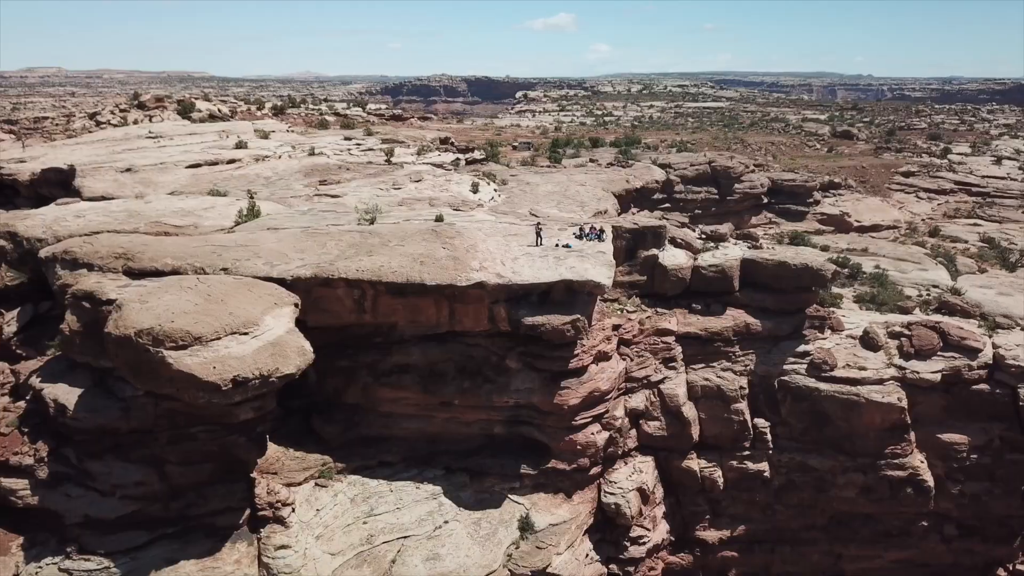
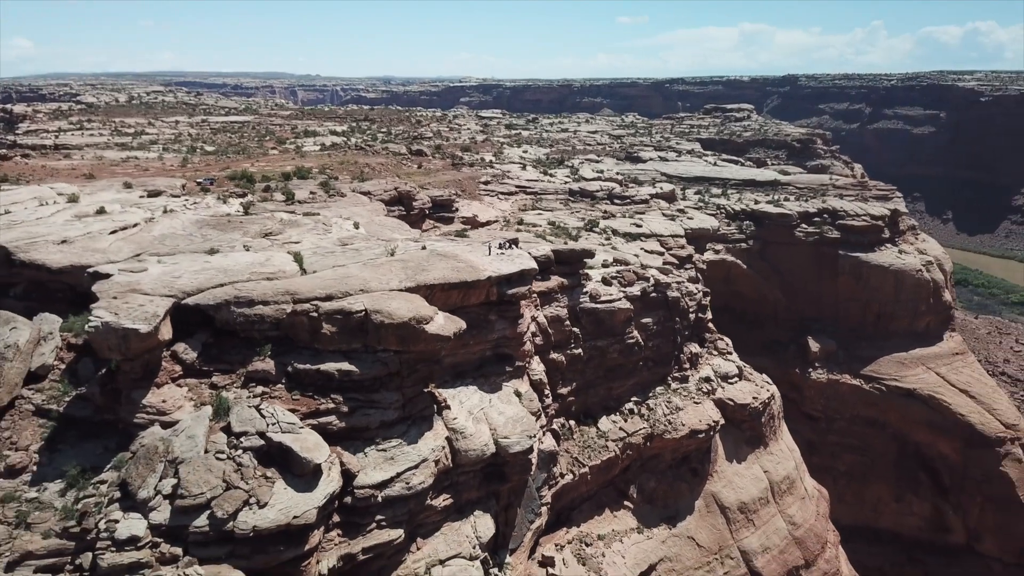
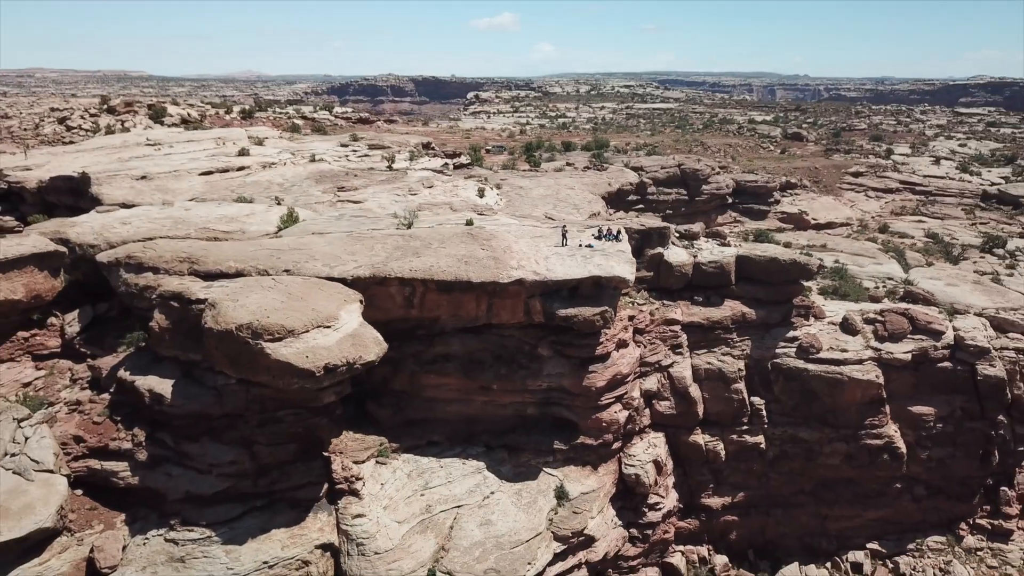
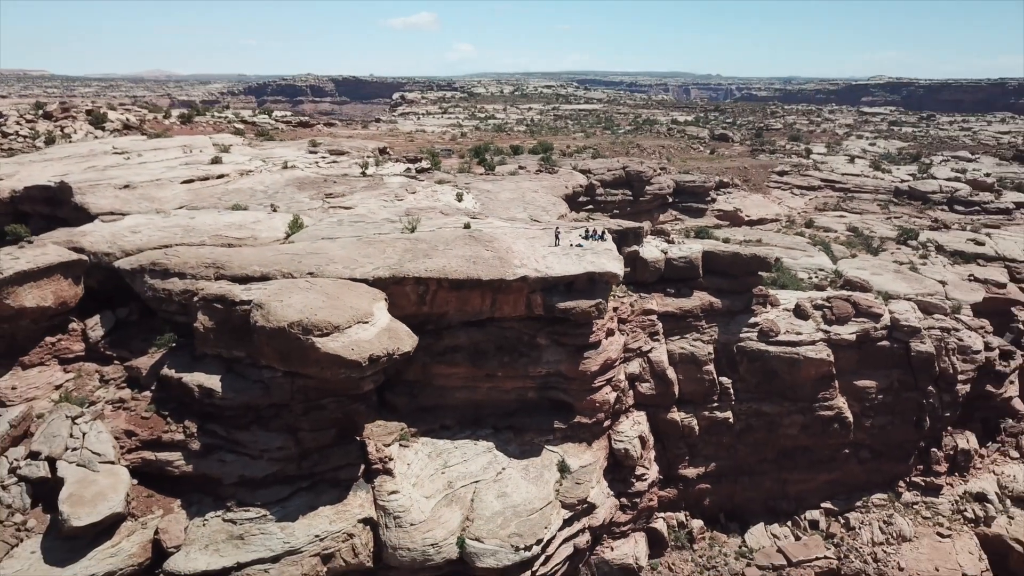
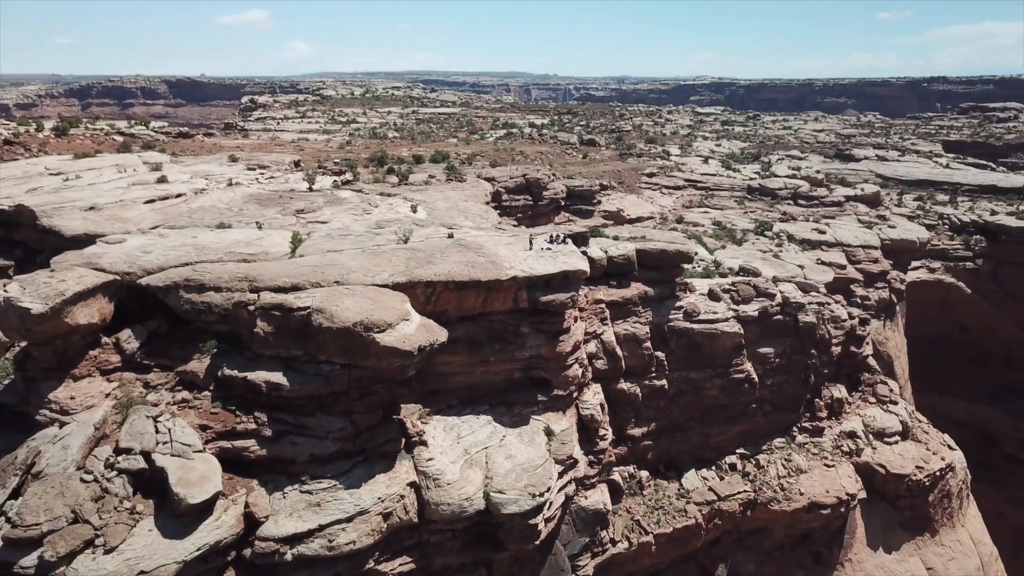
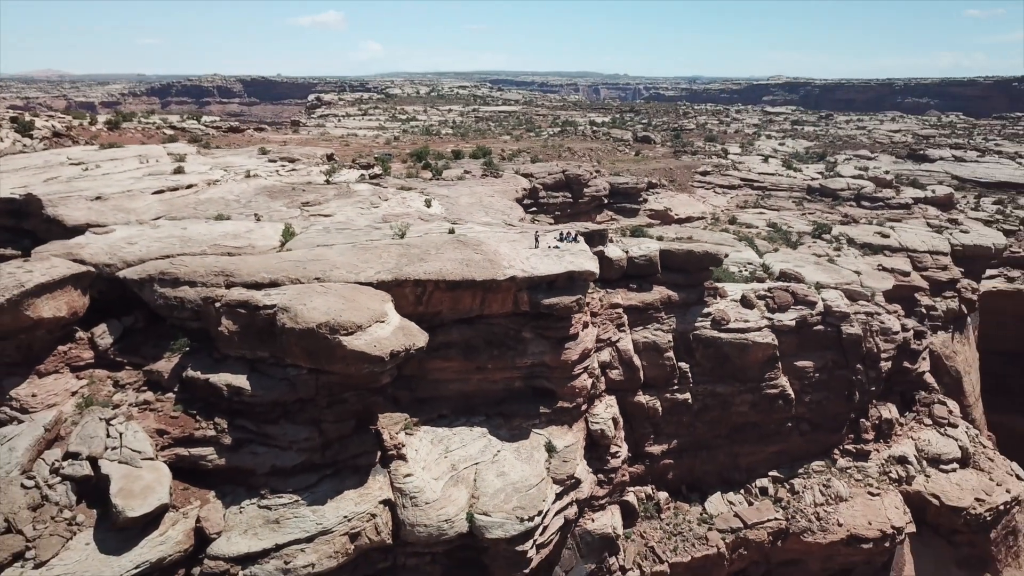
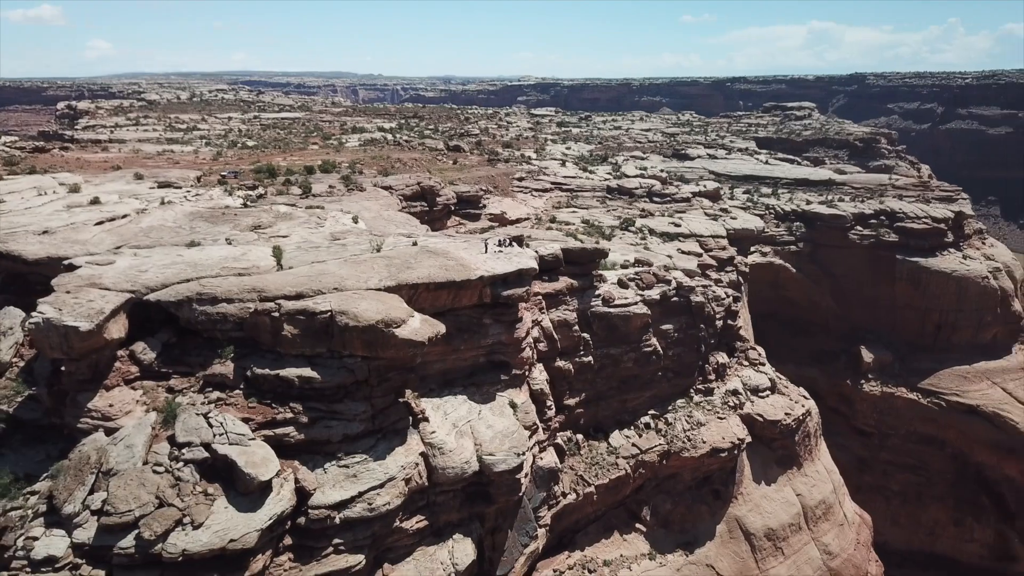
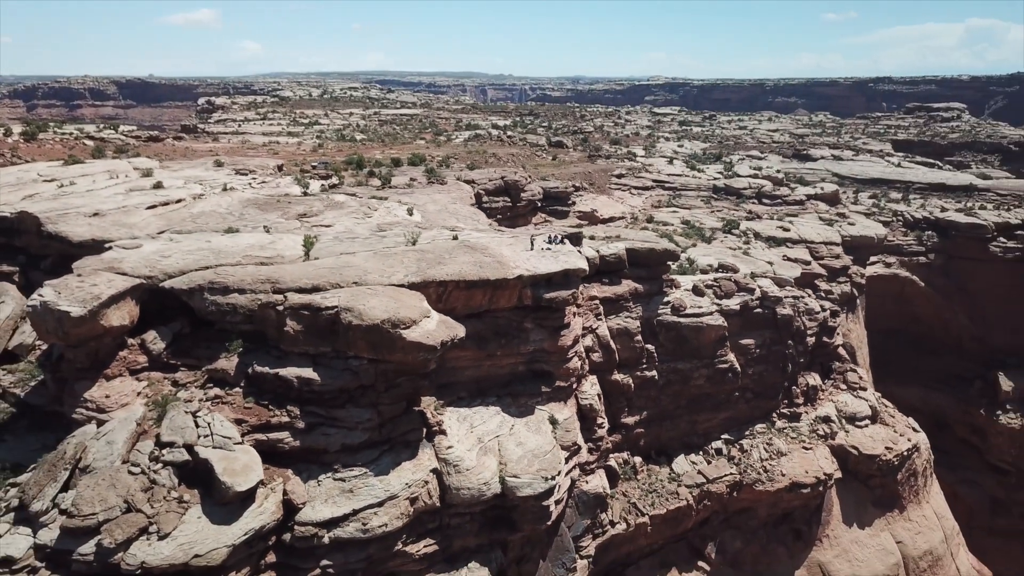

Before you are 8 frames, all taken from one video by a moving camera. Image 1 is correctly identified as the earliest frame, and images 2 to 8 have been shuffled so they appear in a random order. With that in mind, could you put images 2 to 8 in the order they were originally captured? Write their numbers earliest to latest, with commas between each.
3, 4, 6, 5, 8, 7, 2
